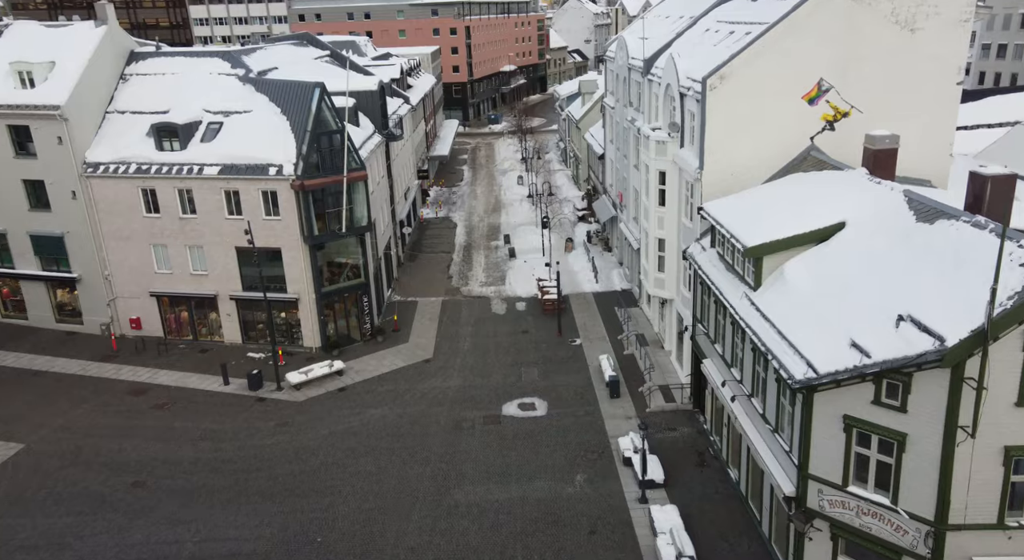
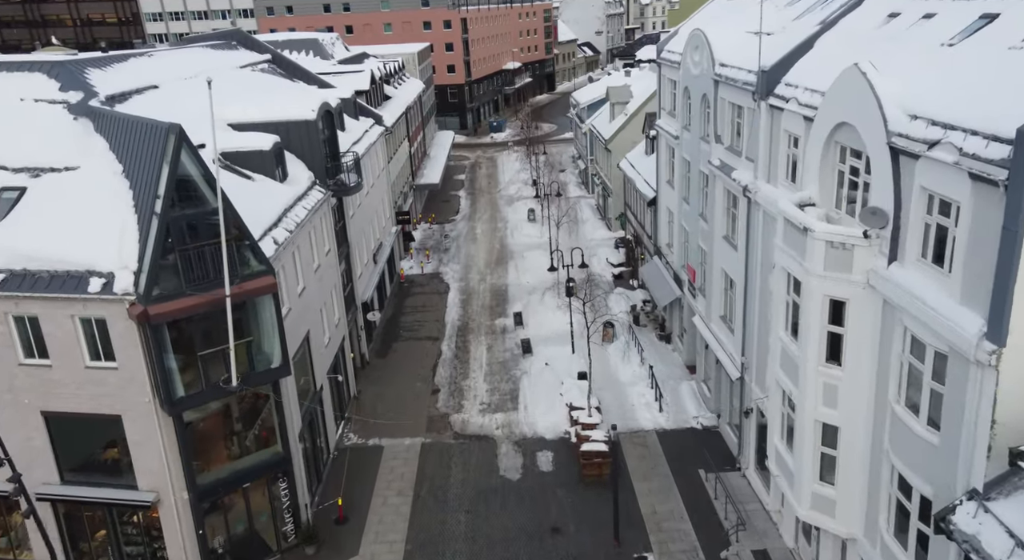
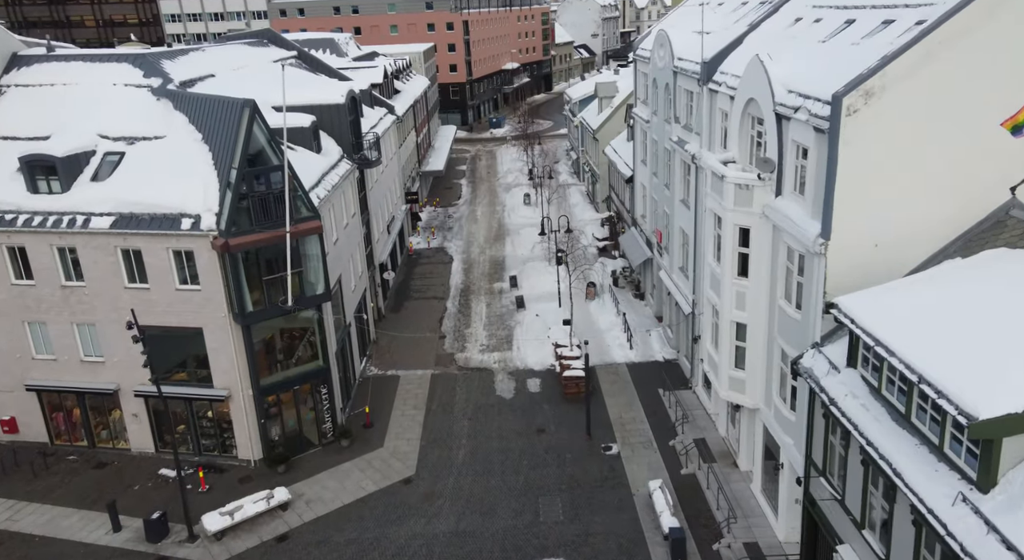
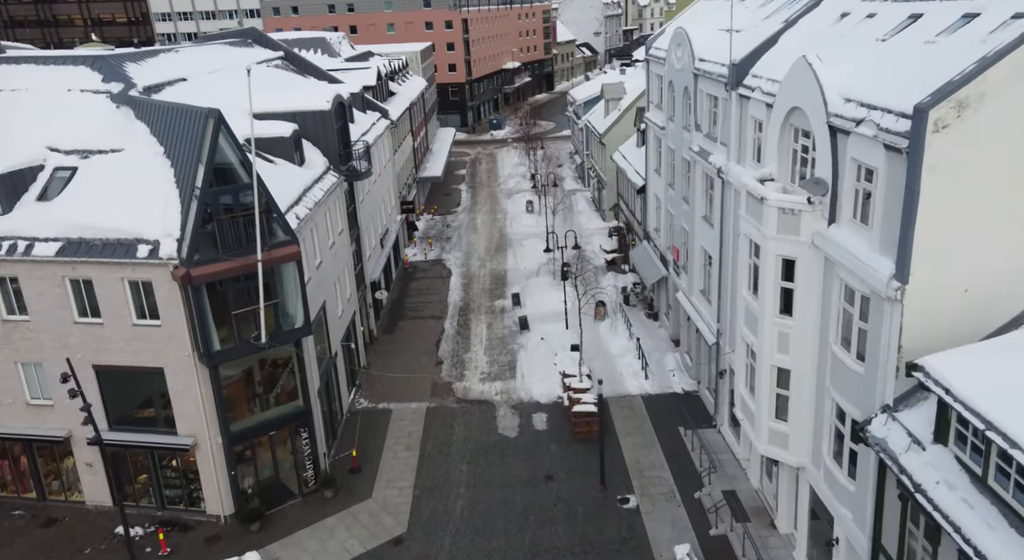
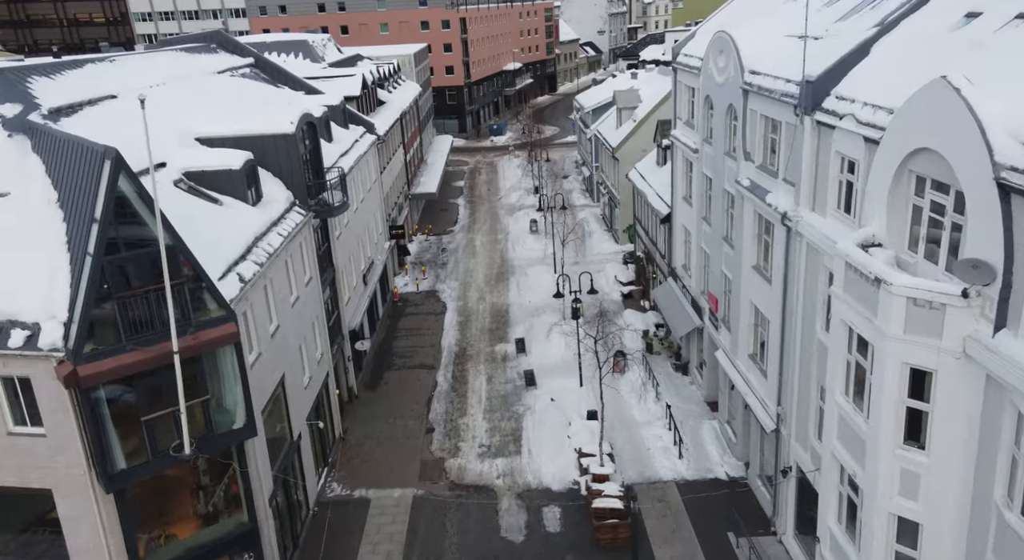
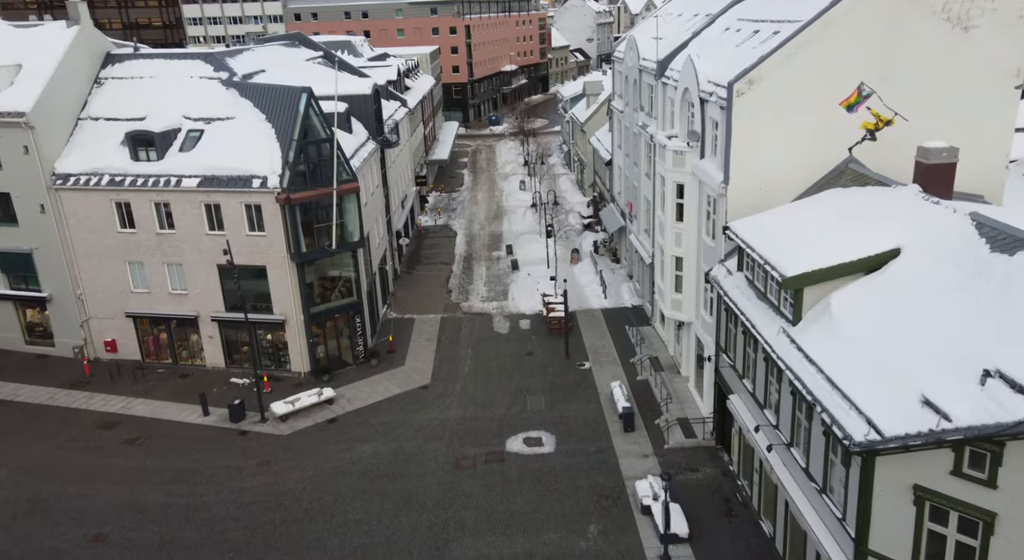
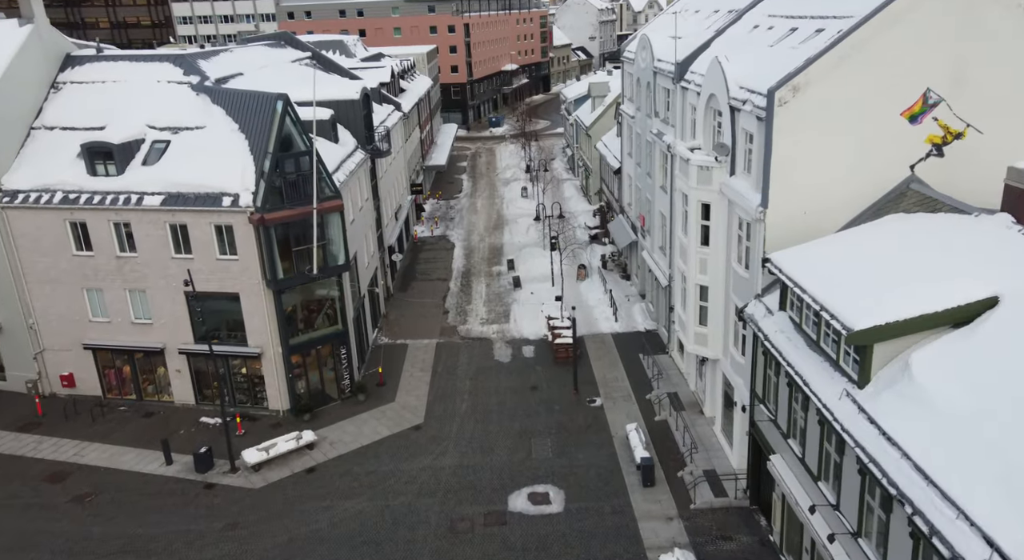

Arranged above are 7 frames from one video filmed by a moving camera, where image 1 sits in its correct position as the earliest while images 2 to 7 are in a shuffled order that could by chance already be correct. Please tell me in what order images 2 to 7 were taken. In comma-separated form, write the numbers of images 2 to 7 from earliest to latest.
6, 7, 3, 4, 2, 5
